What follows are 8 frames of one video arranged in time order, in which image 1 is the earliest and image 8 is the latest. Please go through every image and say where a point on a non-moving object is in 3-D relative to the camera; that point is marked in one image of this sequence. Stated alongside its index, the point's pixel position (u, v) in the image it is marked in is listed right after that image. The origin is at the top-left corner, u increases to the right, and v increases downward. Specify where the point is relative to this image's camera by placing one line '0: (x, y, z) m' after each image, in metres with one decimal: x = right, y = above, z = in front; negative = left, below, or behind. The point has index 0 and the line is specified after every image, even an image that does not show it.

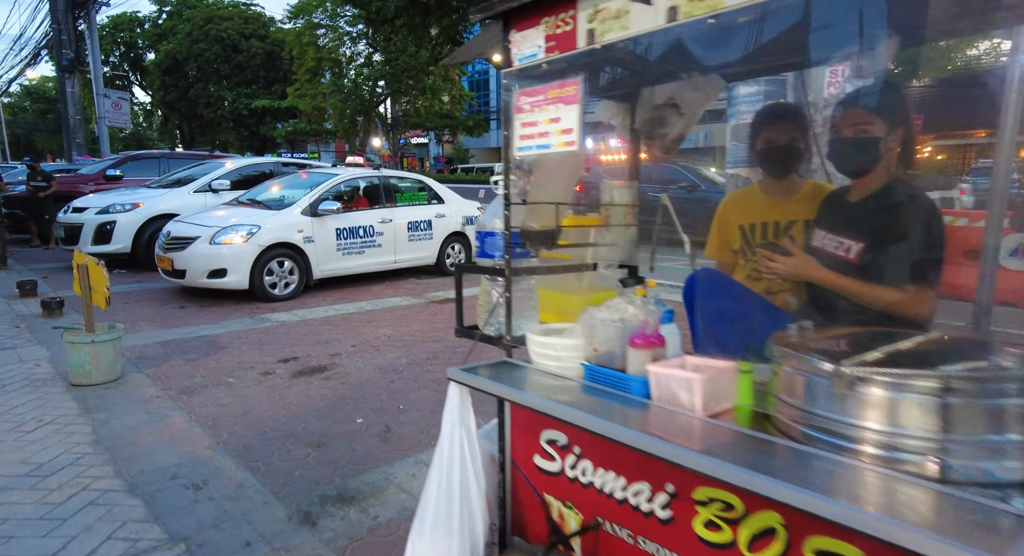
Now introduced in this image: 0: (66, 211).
0: (-7.0, +1.1, +8.6) m
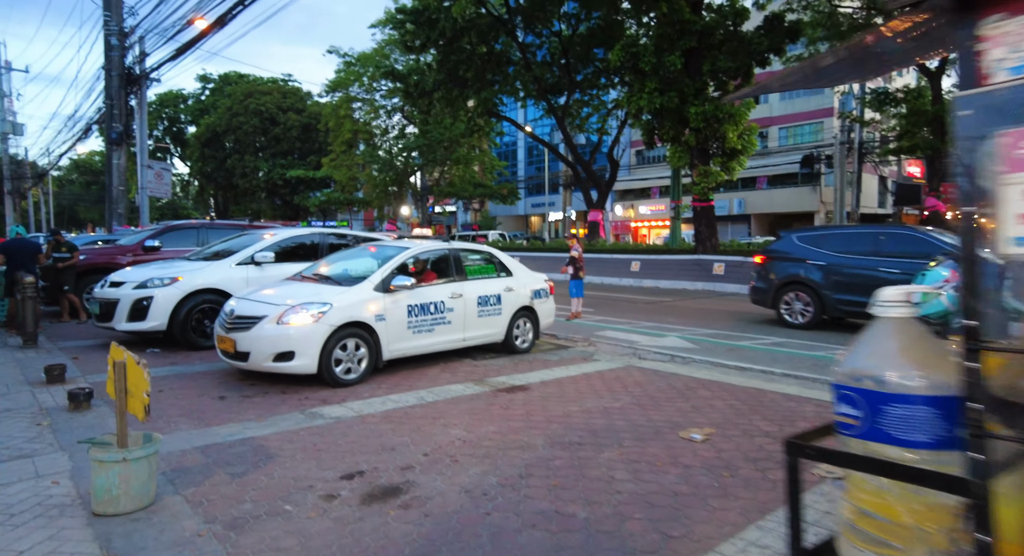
0: (-6.1, -0.1, +8.2) m
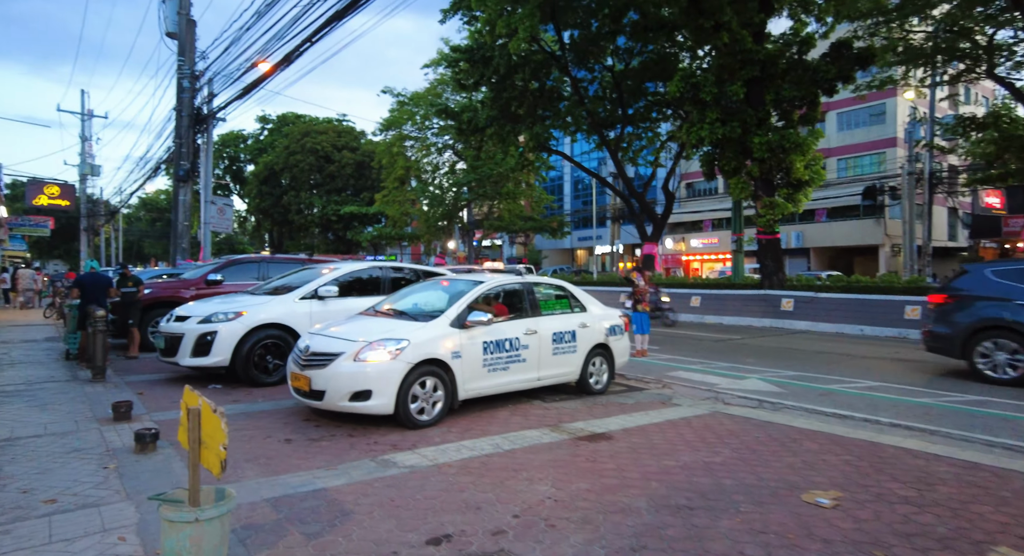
0: (-5.1, -0.6, +8.2) m
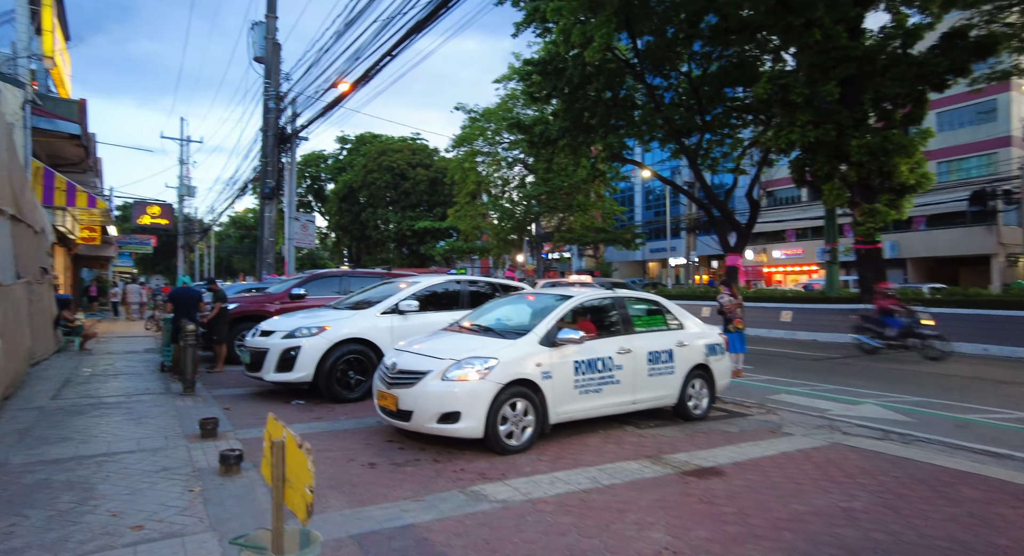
0: (-3.8, -0.8, +8.2) m
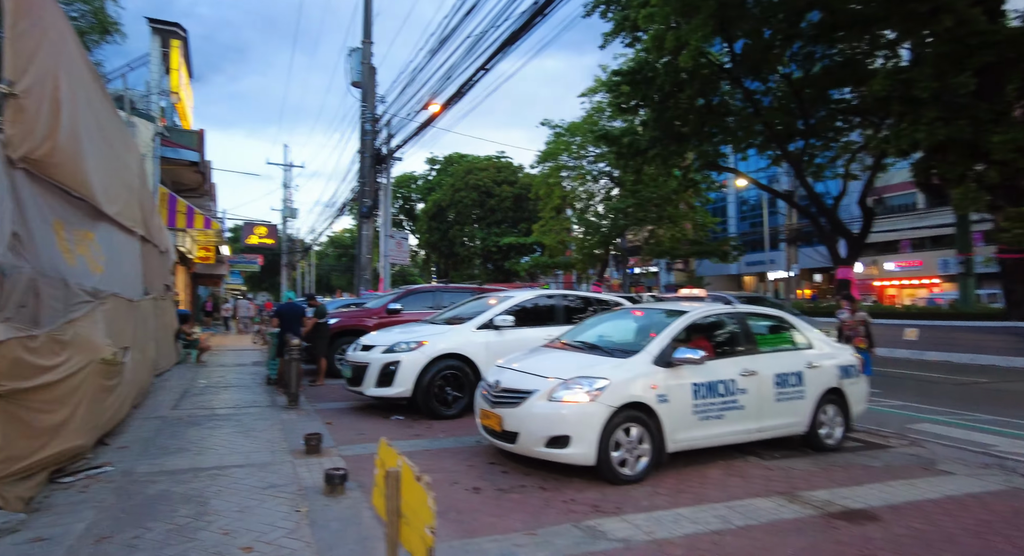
0: (-2.4, -1.0, +8.3) m
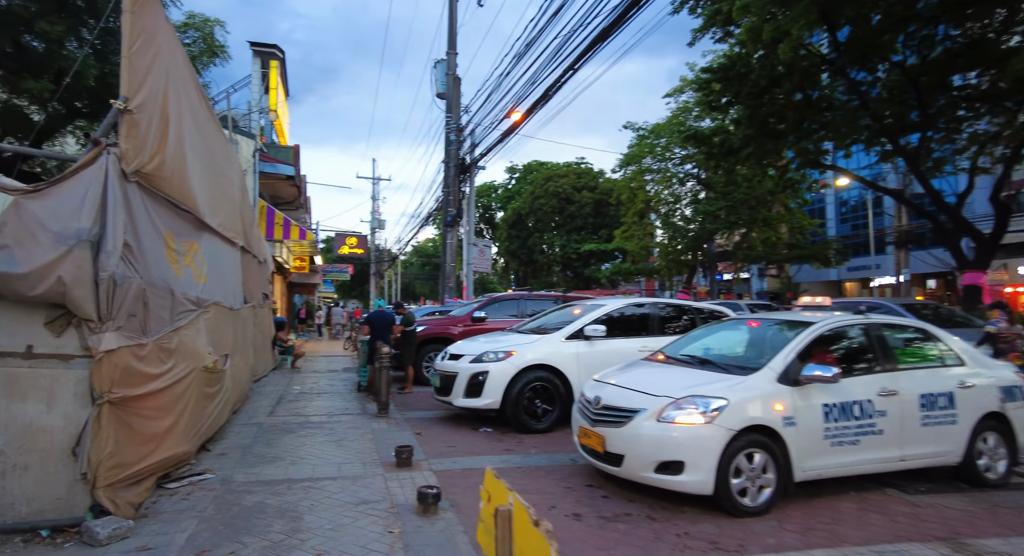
0: (-1.1, -1.2, +8.2) m
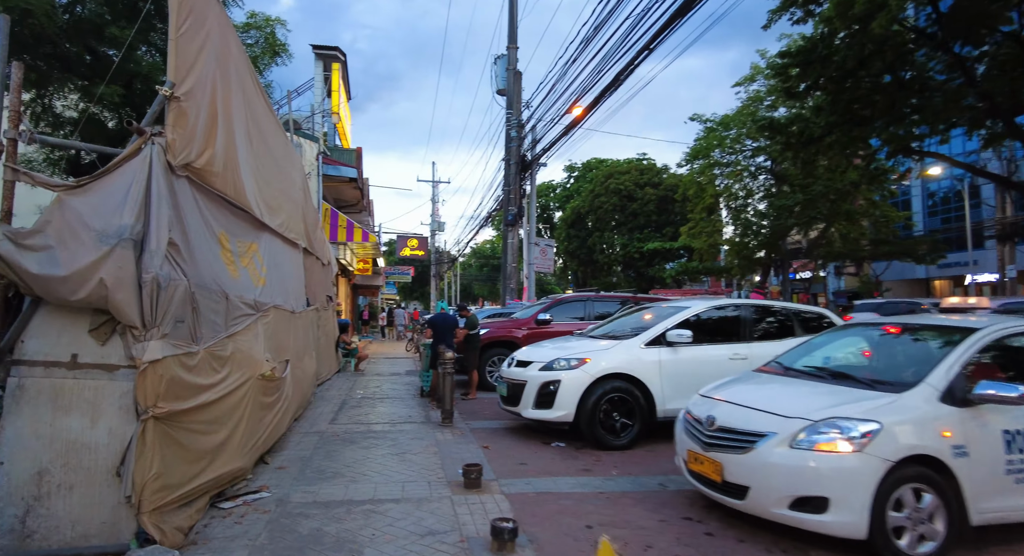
0: (-0.1, -1.2, +7.6) m
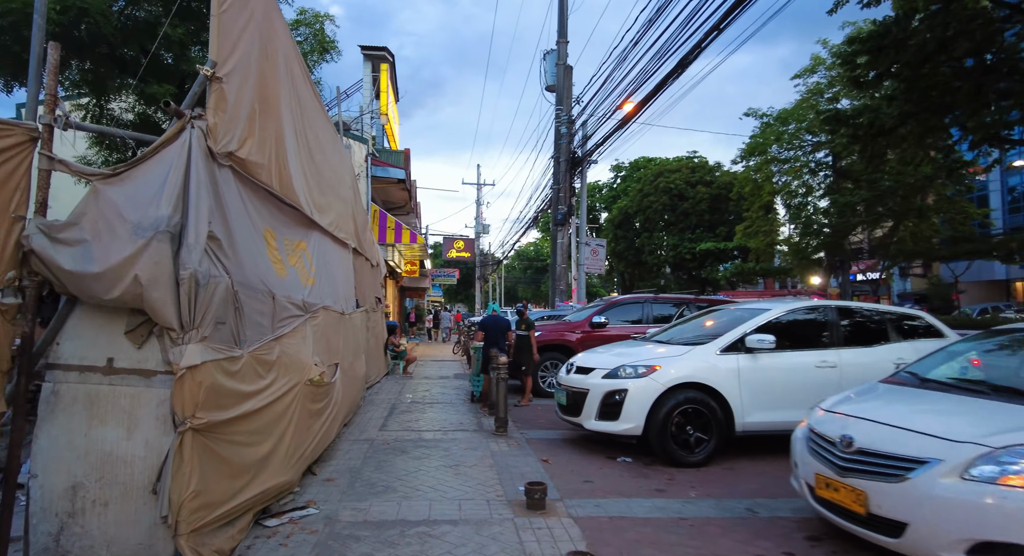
0: (+0.7, -1.2, +7.1) m
